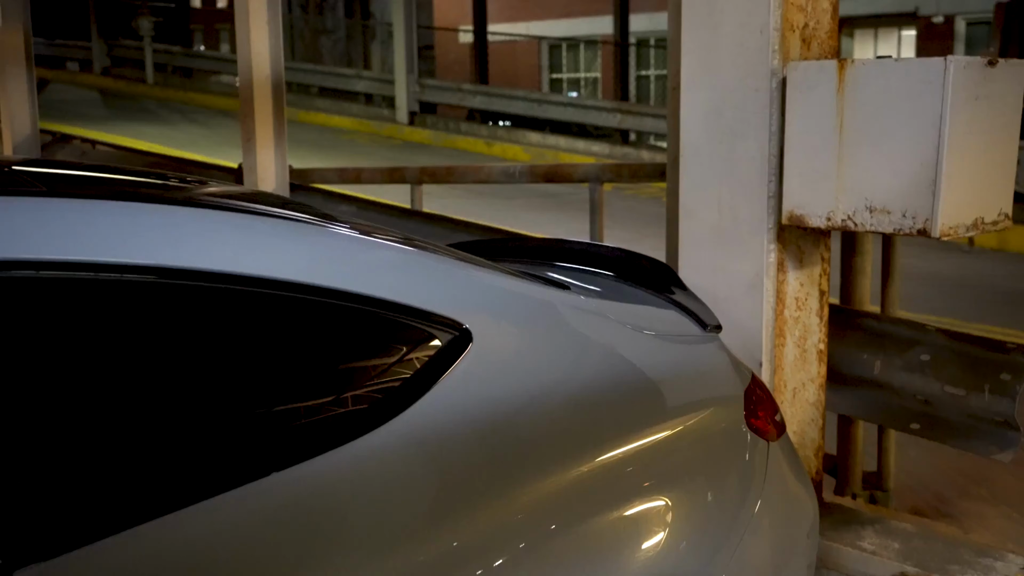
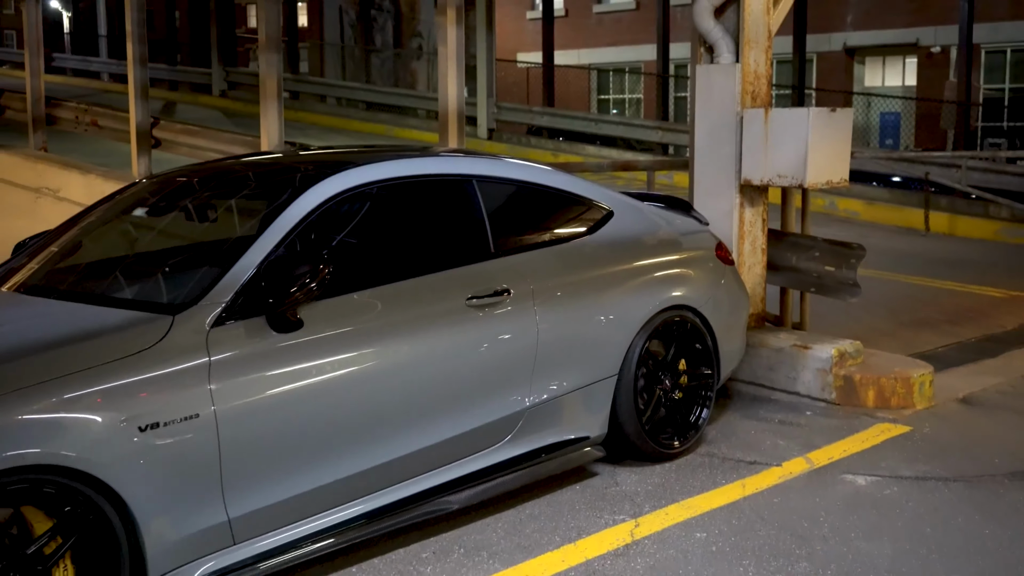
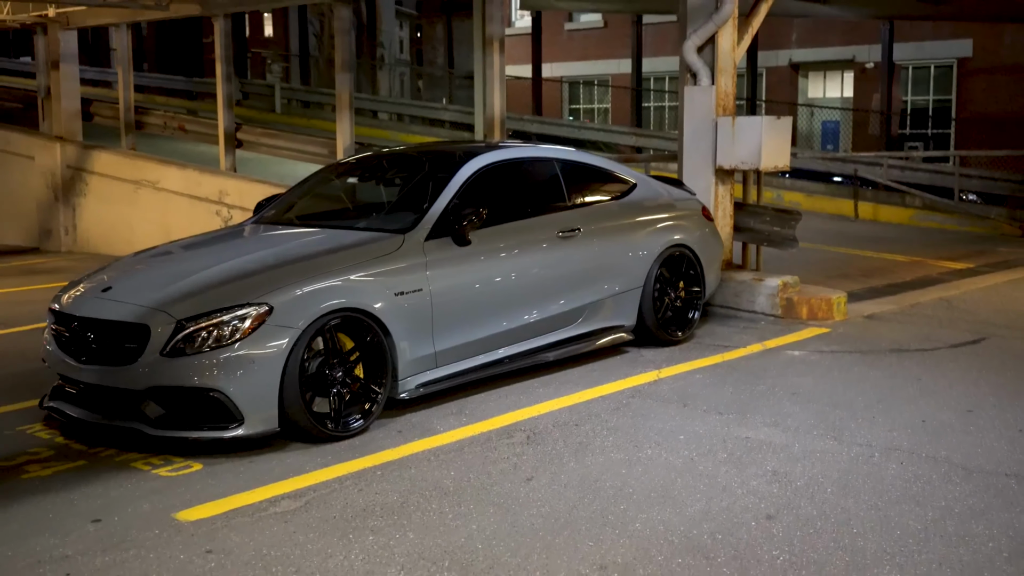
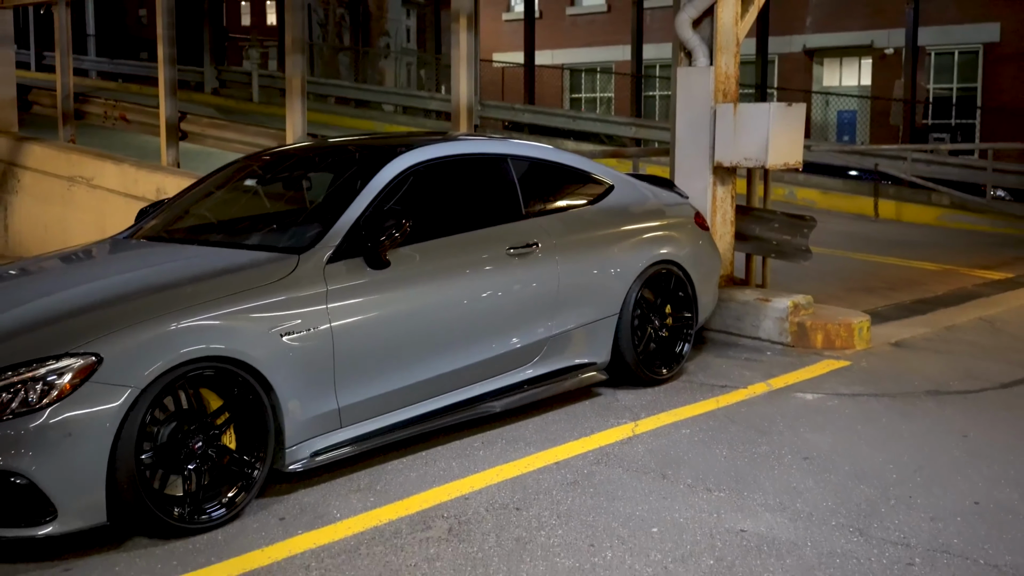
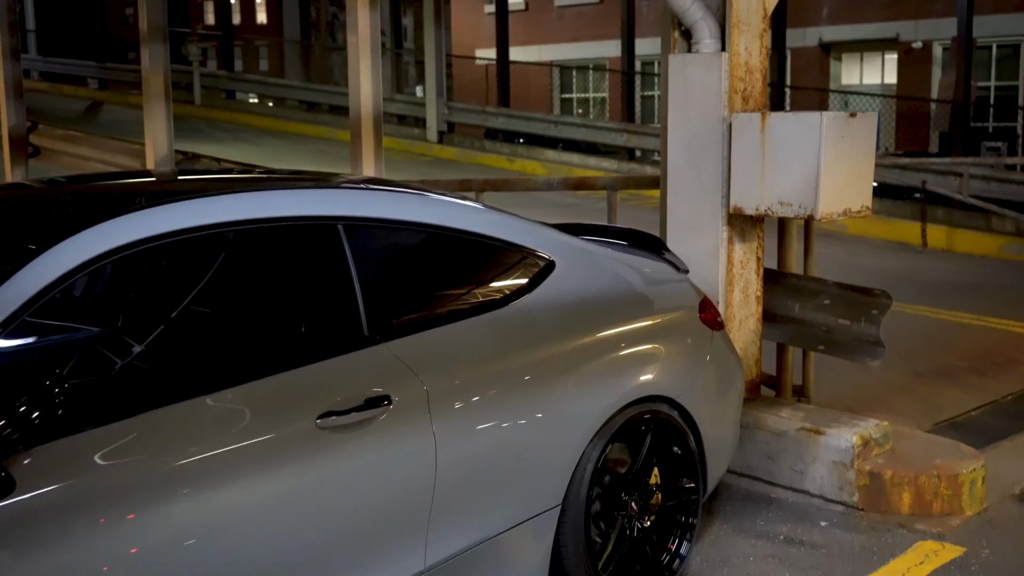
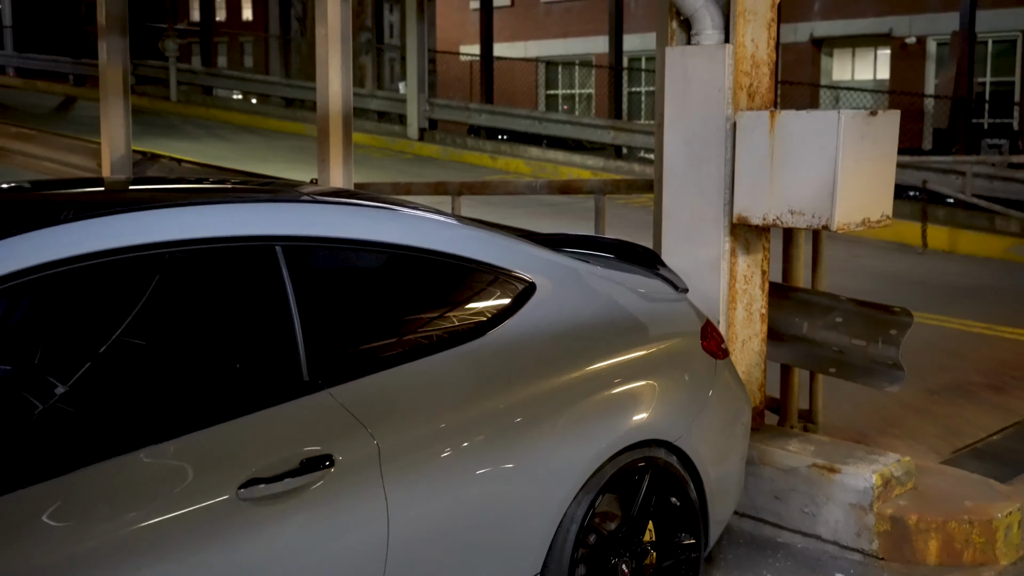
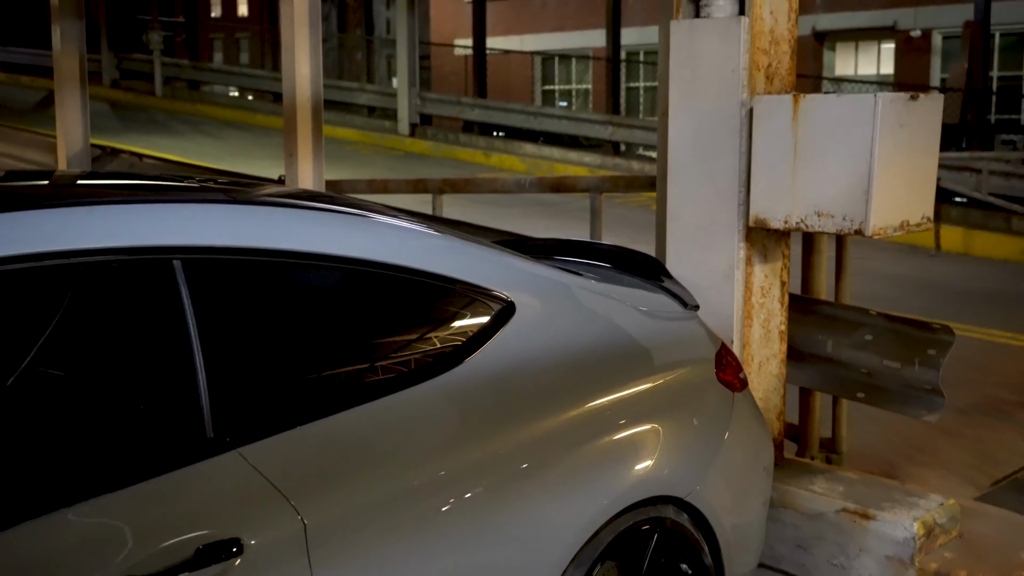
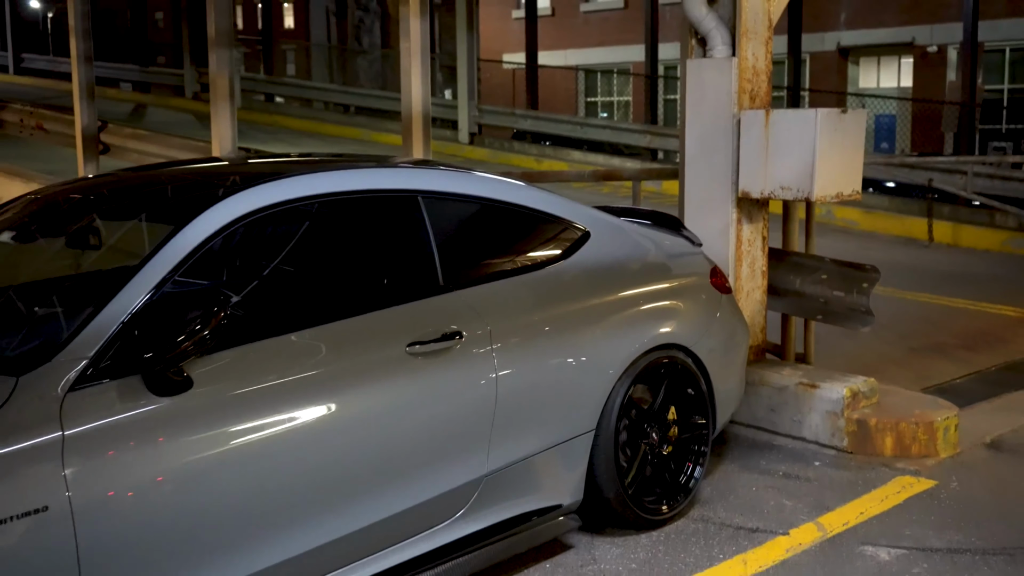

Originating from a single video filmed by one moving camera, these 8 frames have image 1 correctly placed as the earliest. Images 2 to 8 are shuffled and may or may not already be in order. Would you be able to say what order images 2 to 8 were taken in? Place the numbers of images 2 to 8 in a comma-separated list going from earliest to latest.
7, 6, 5, 8, 2, 4, 3
